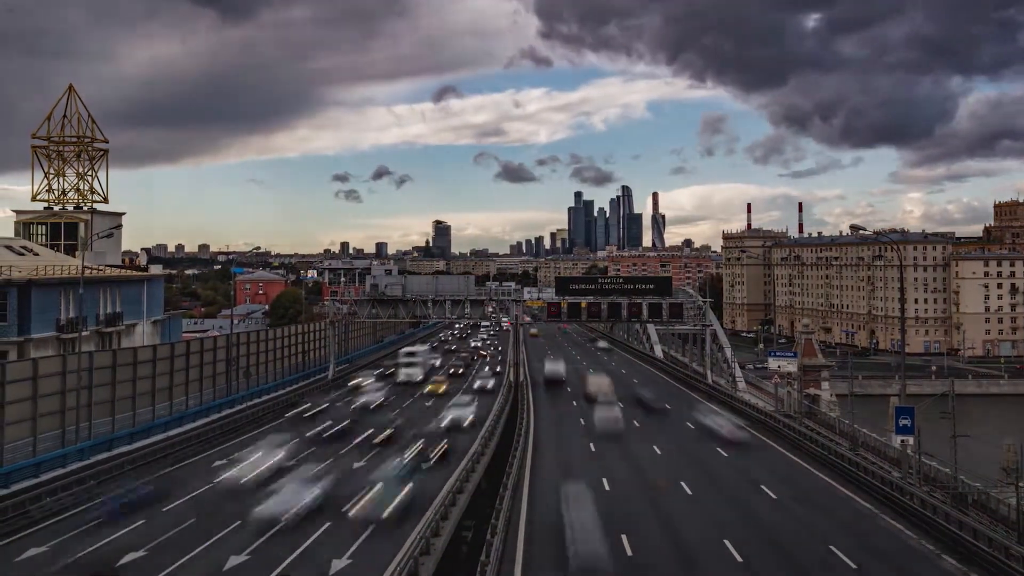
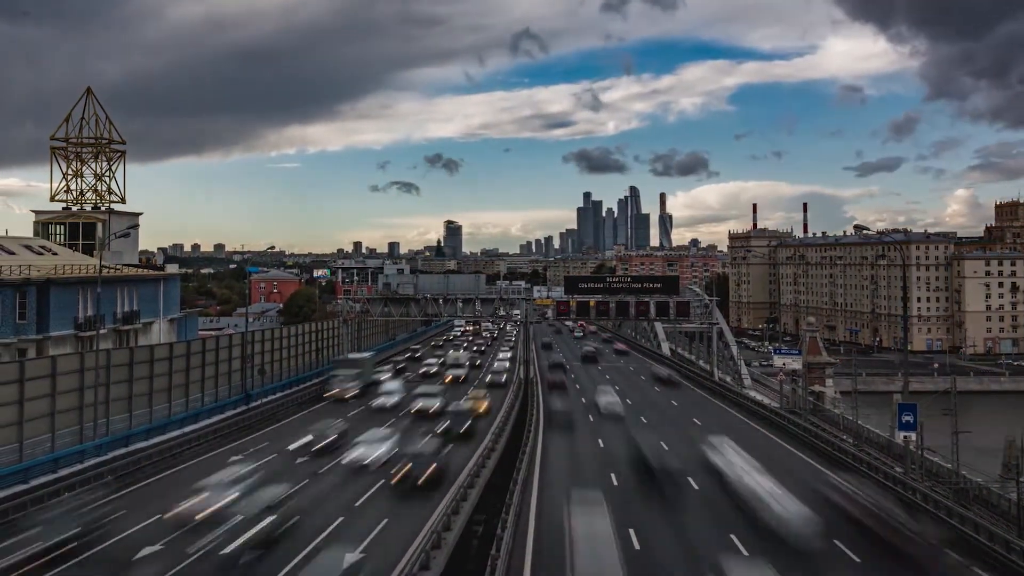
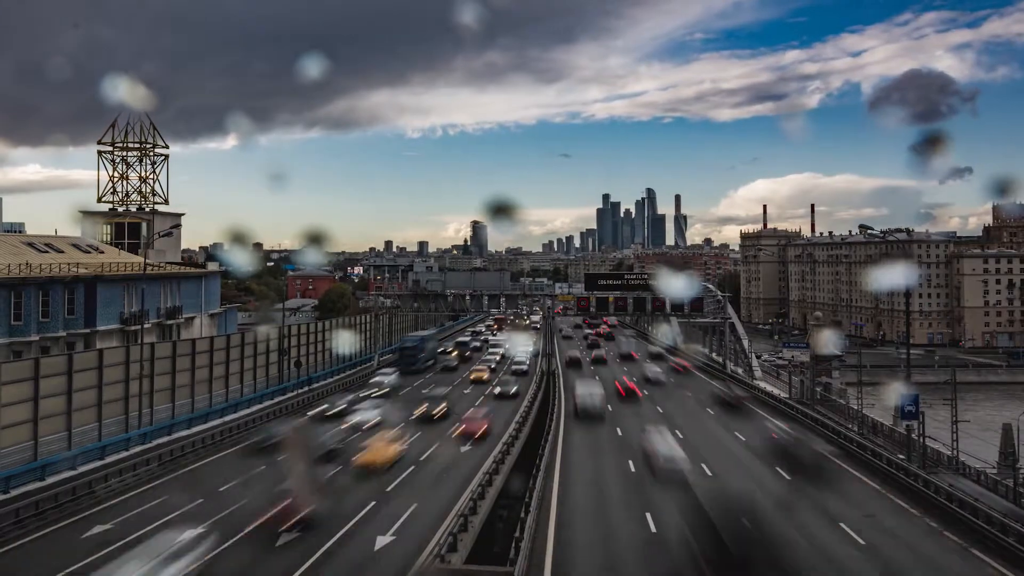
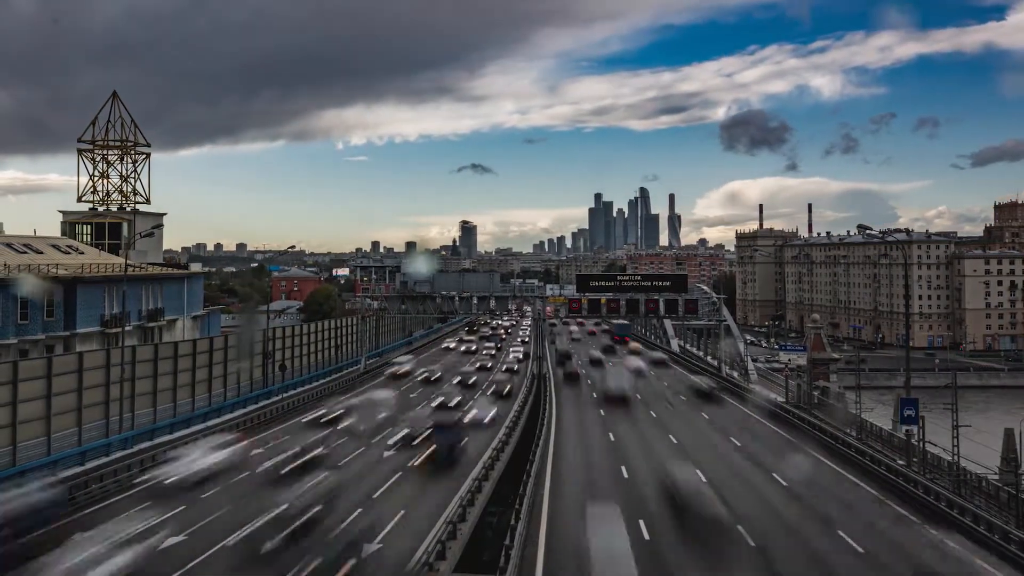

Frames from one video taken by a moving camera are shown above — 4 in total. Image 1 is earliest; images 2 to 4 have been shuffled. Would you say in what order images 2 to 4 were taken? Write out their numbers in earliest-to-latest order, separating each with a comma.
2, 4, 3
